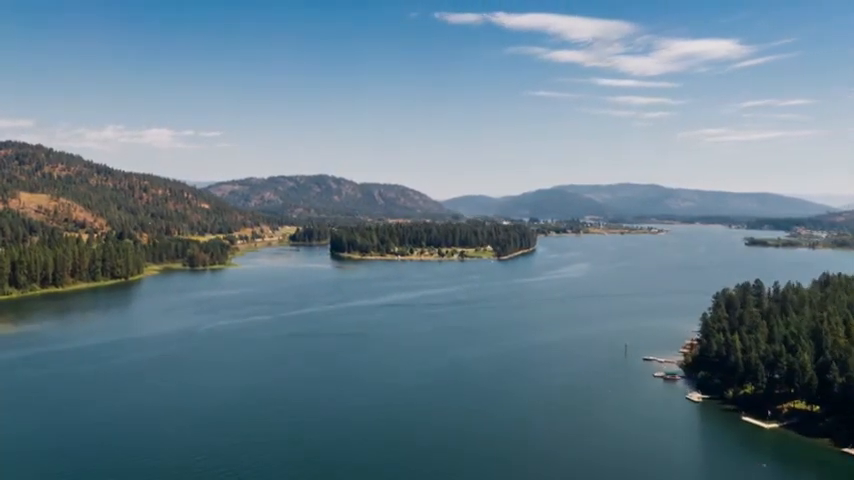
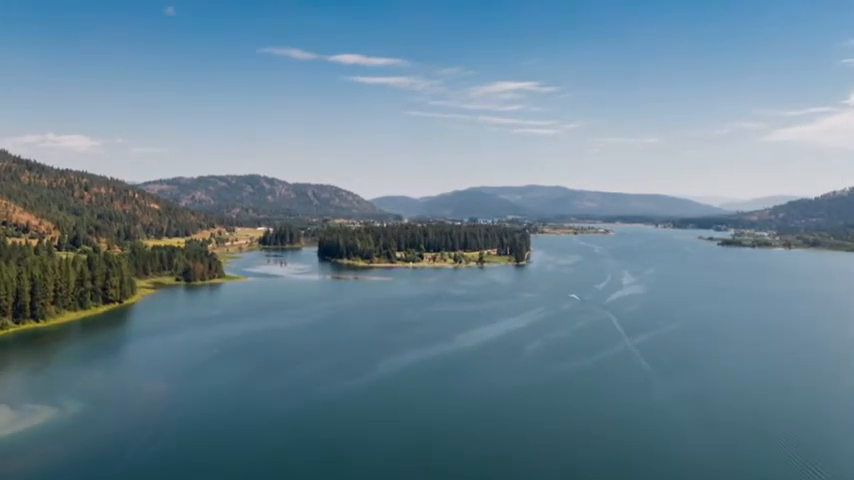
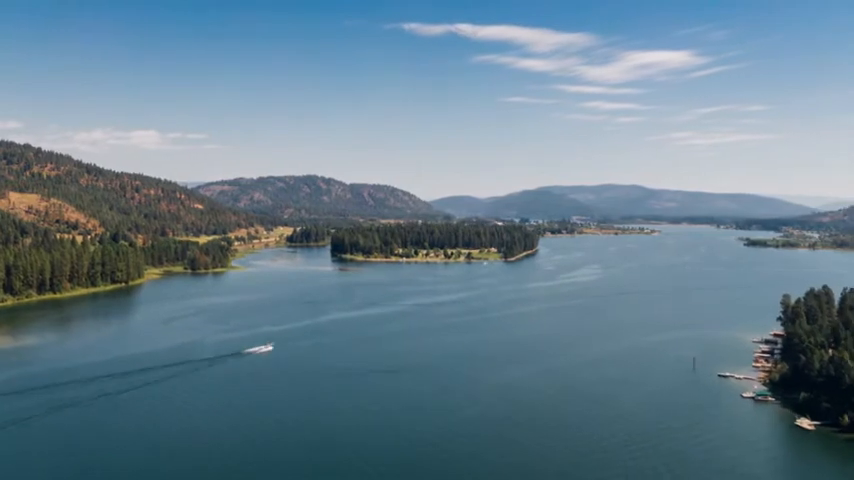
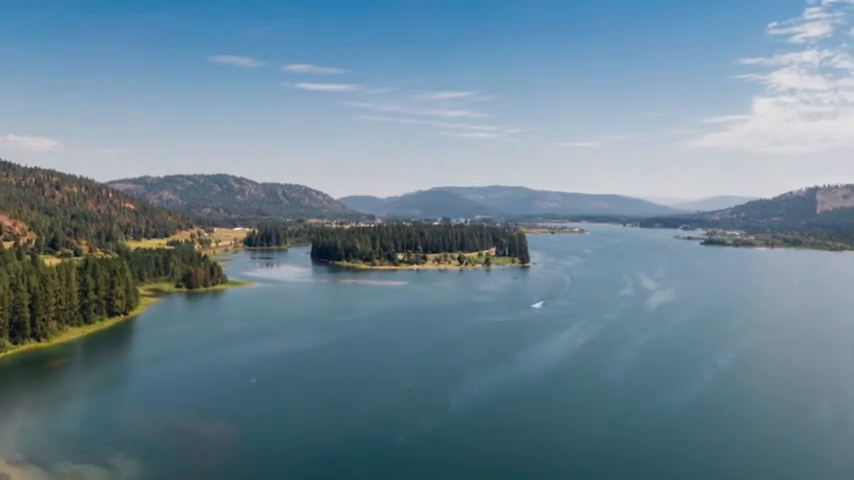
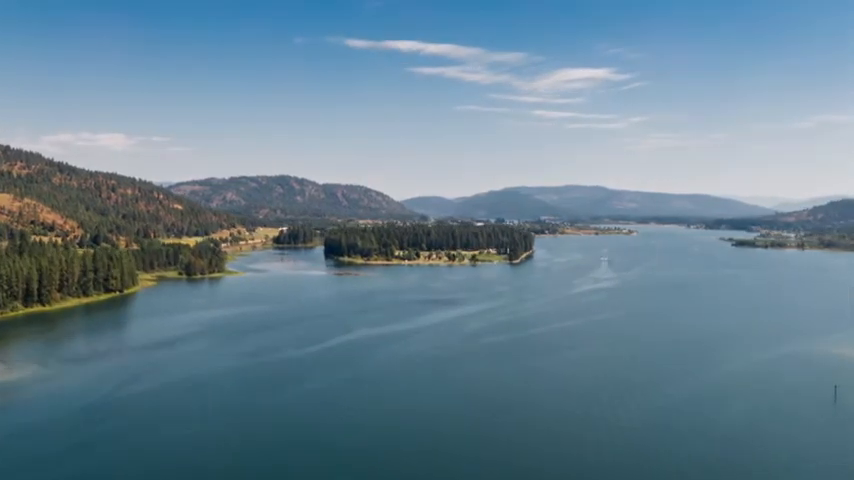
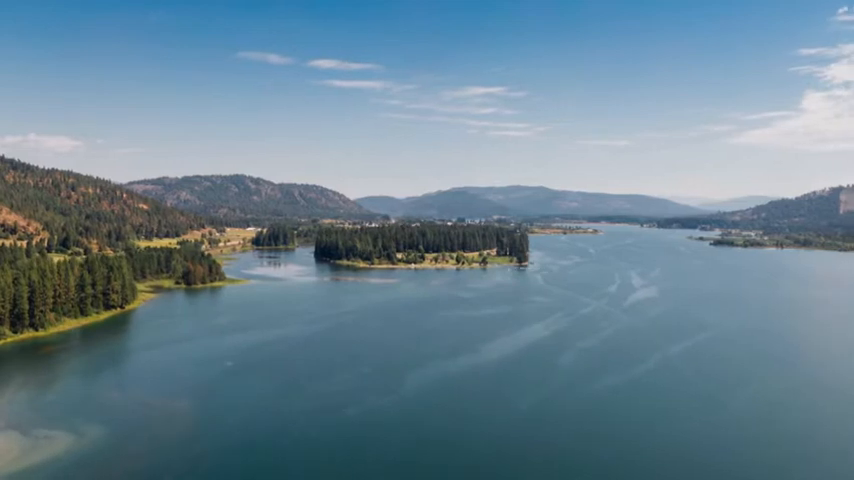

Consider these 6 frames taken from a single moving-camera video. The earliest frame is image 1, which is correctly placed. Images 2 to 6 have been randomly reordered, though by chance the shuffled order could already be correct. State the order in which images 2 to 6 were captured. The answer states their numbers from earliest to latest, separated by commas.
3, 5, 2, 6, 4
